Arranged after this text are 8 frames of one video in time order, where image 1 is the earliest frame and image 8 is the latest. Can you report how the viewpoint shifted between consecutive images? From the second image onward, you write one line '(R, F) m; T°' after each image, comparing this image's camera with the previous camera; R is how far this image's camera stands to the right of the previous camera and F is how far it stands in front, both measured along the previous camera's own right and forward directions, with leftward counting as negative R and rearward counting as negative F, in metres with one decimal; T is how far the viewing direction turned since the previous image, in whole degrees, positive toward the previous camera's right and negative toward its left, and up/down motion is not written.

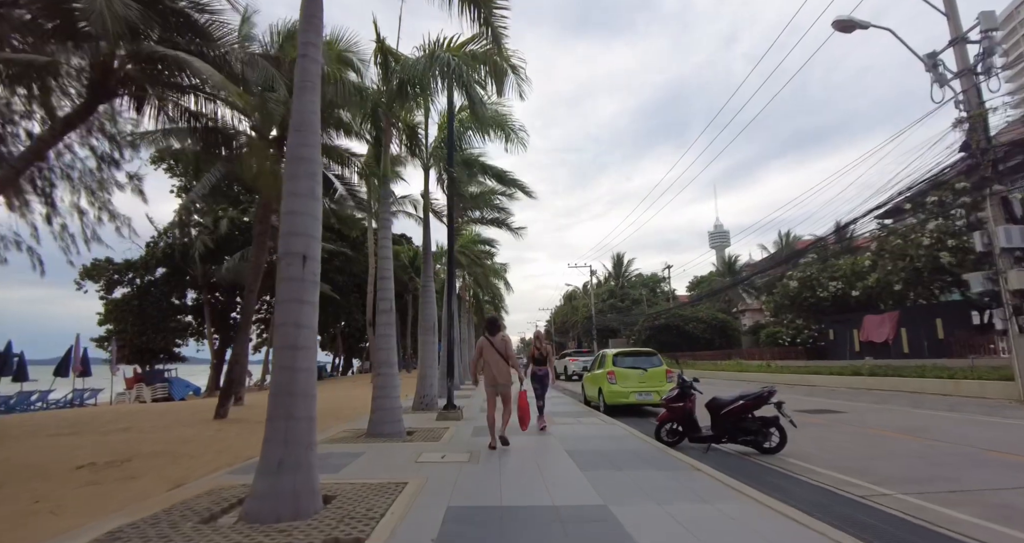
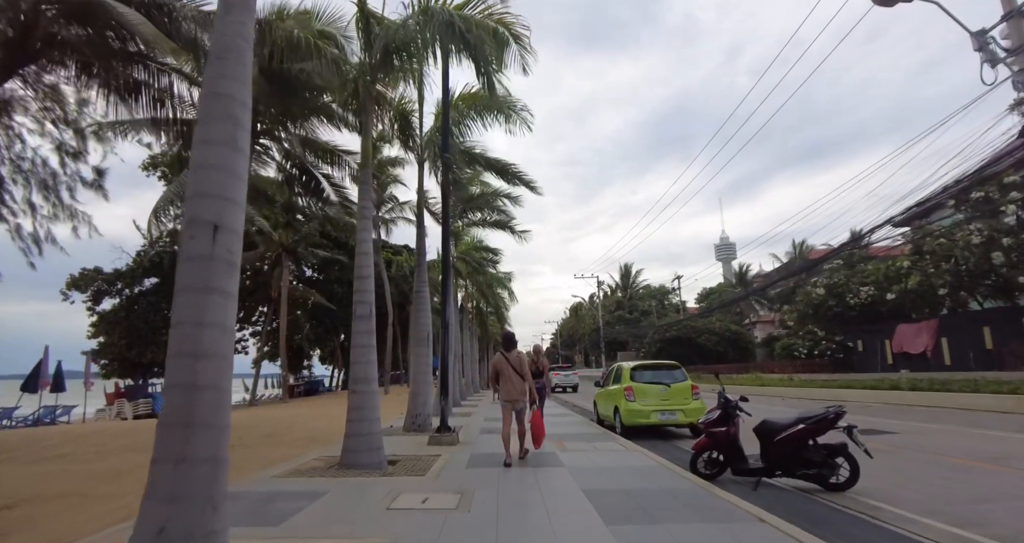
(0.0, +1.4) m; -1°
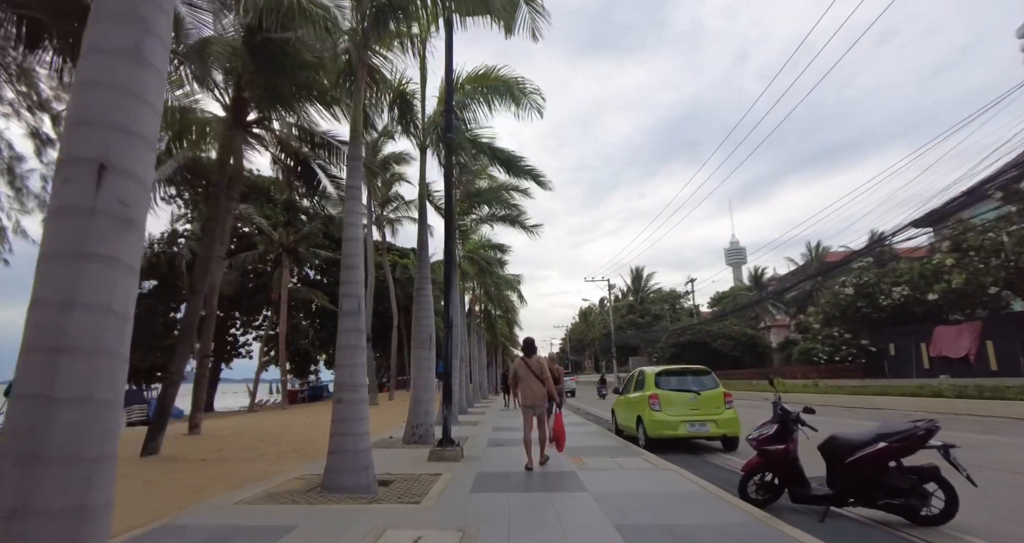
(0.0, +1.1) m; -1°
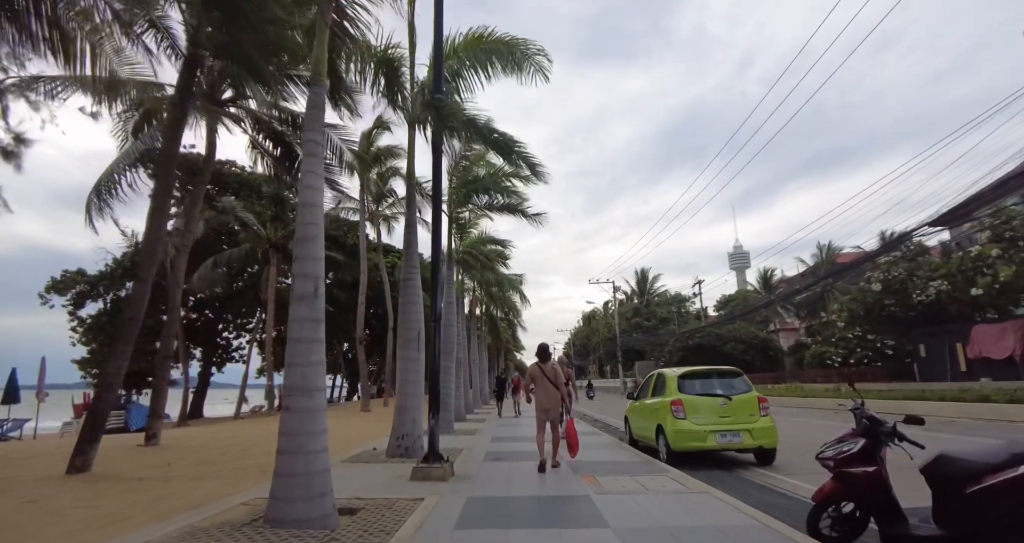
(+0.1, +1.3) m; 0°
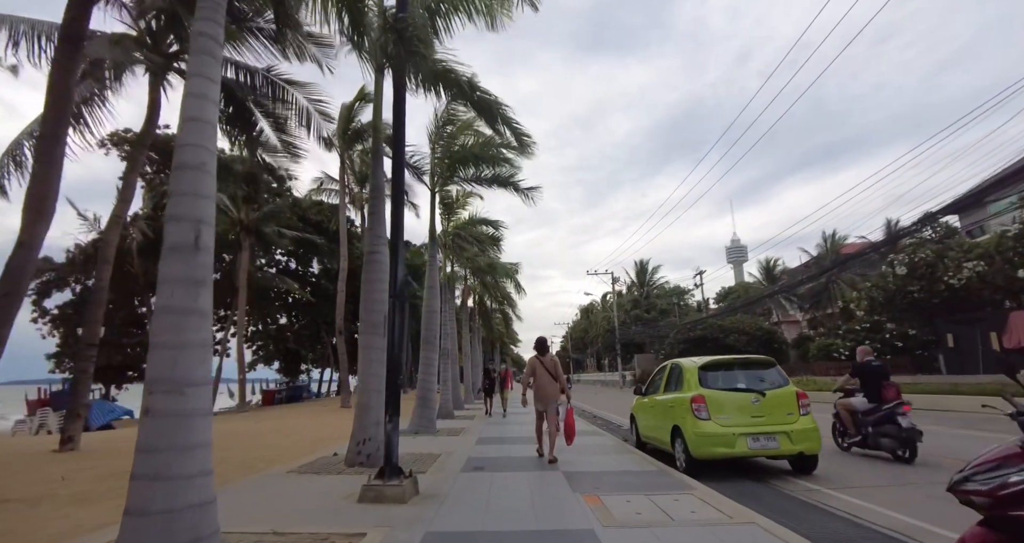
(+0.2, +1.6) m; 0°
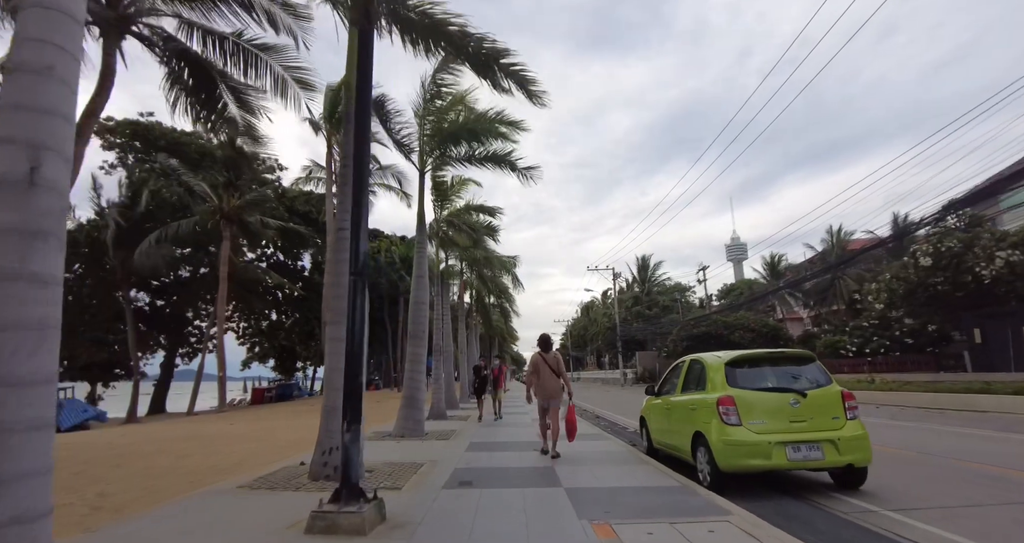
(+0.1, +1.1) m; 0°
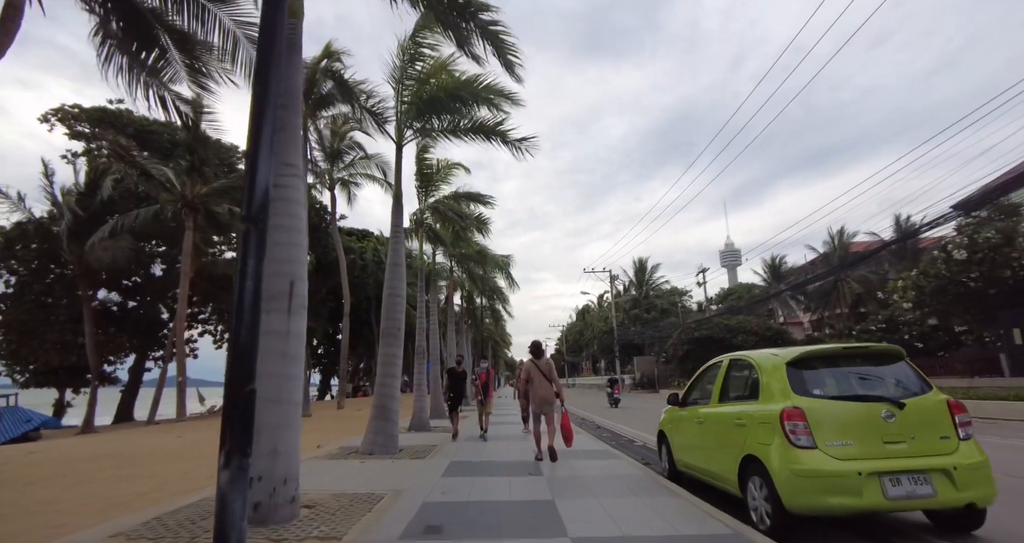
(+0.1, +1.6) m; +1°
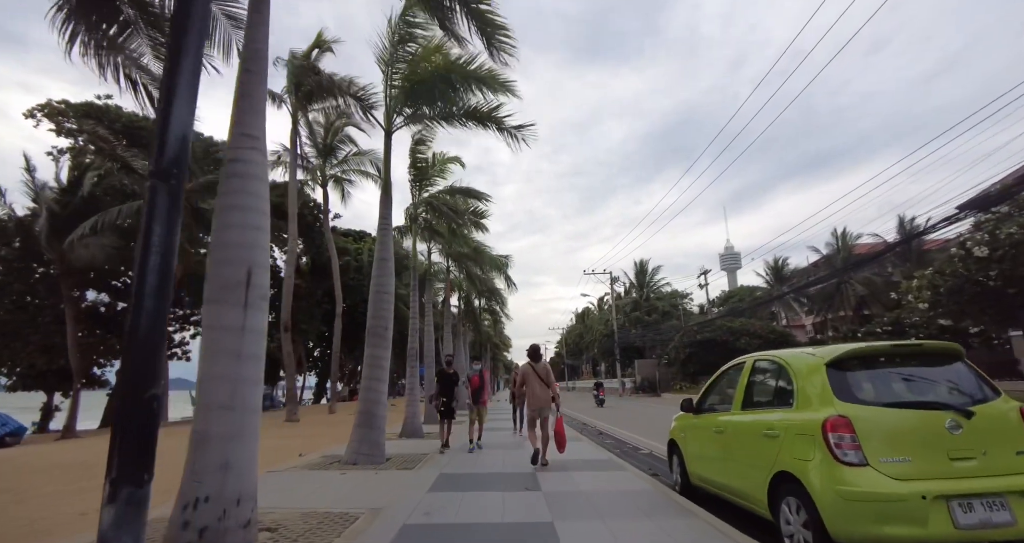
(+0.1, +0.7) m; 0°
